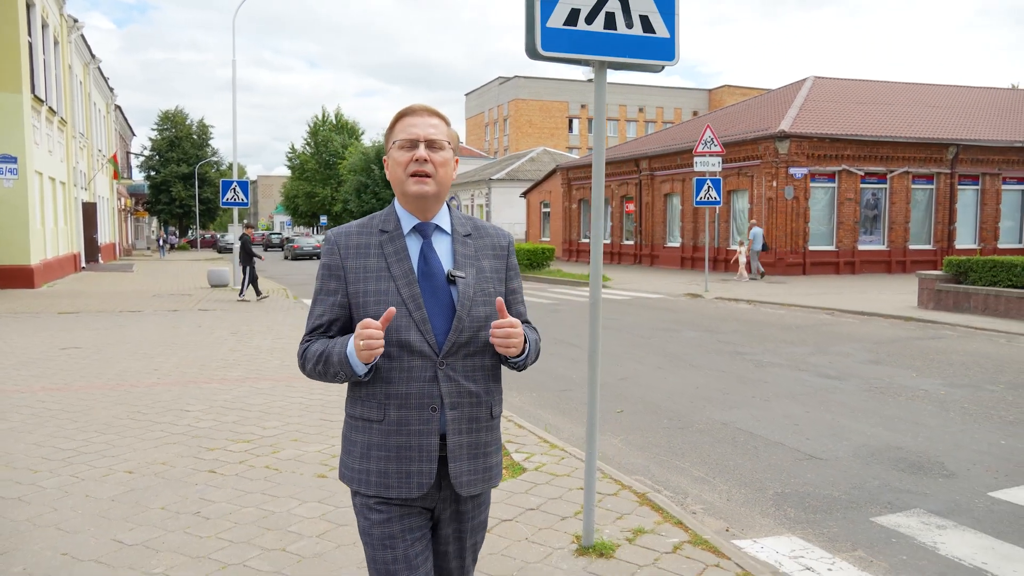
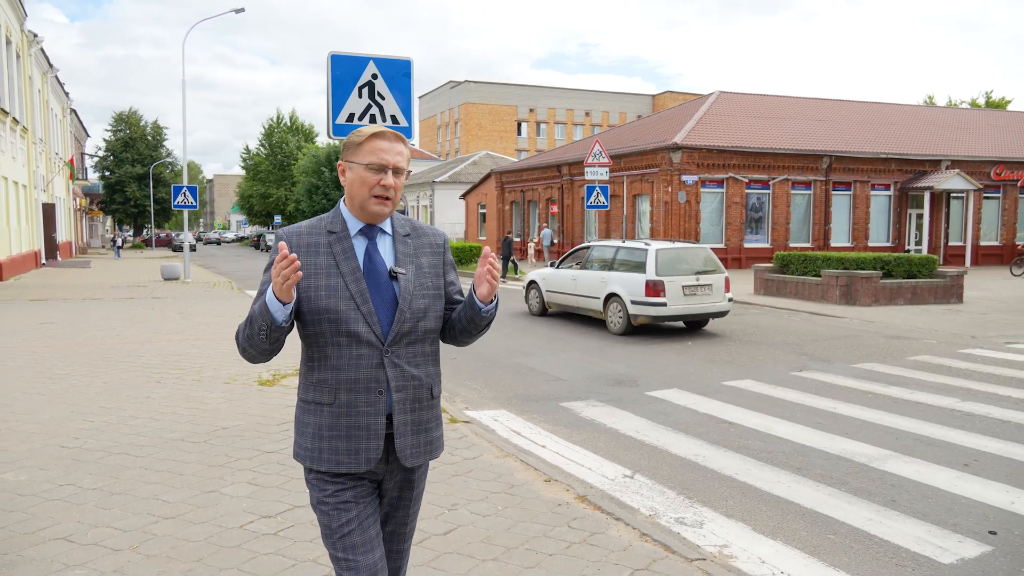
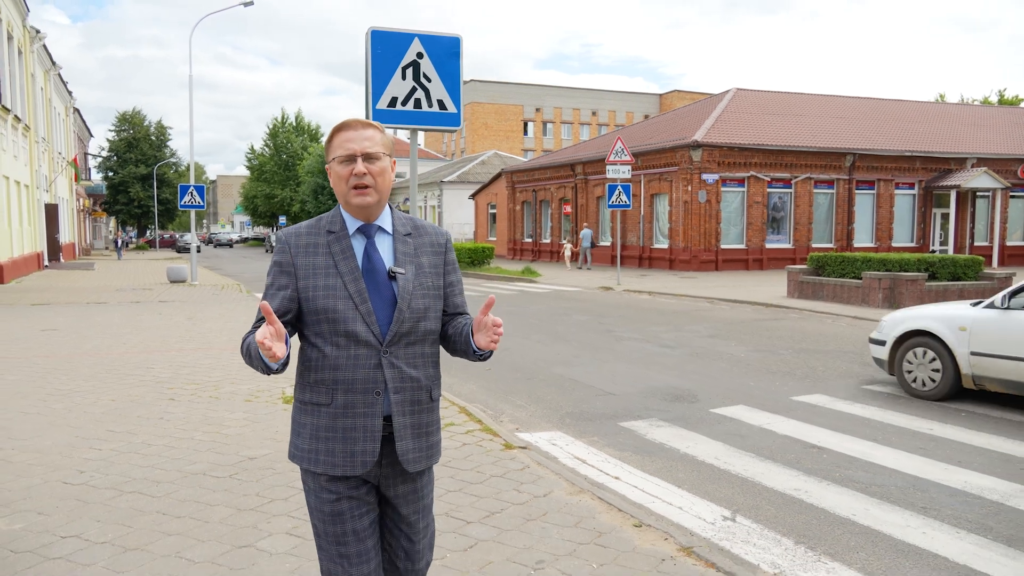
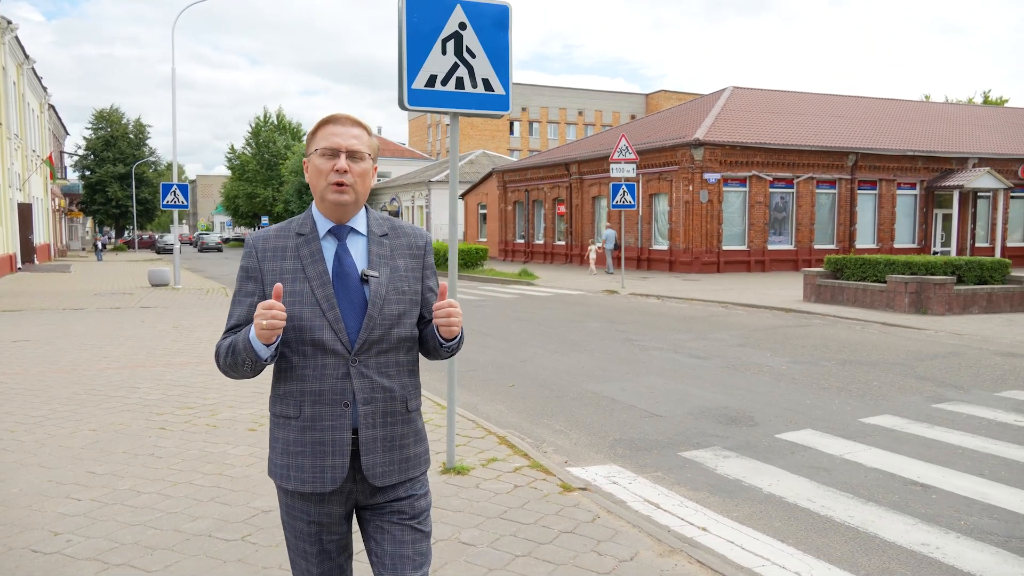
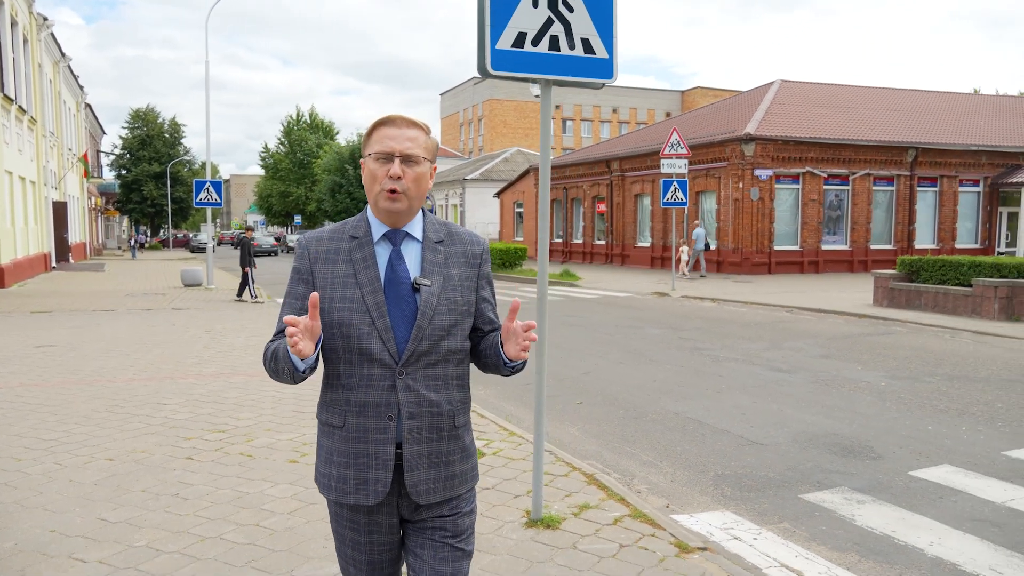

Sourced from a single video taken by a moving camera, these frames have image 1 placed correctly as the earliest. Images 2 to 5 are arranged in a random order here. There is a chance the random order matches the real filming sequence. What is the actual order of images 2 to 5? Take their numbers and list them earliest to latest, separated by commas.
5, 4, 3, 2
